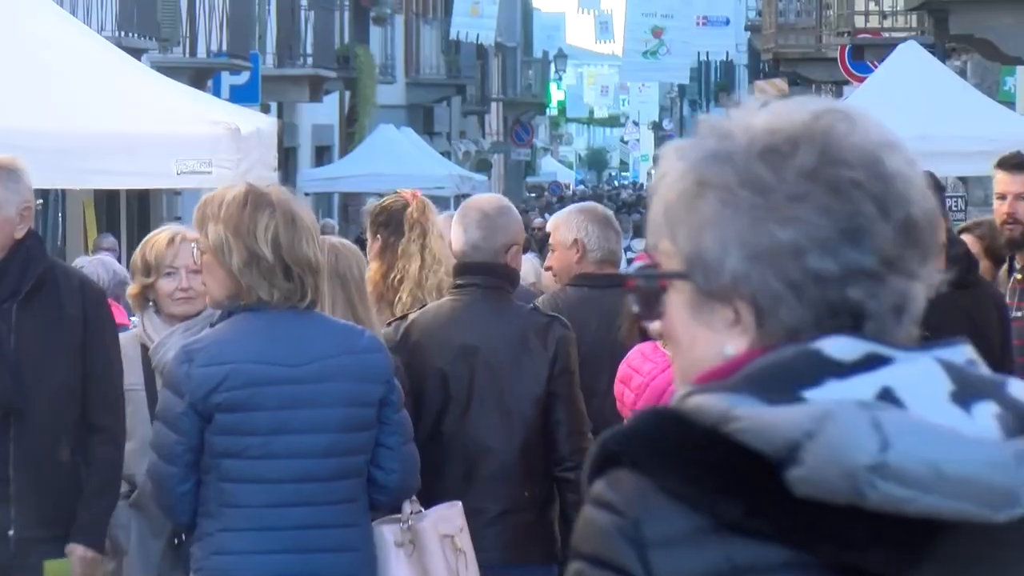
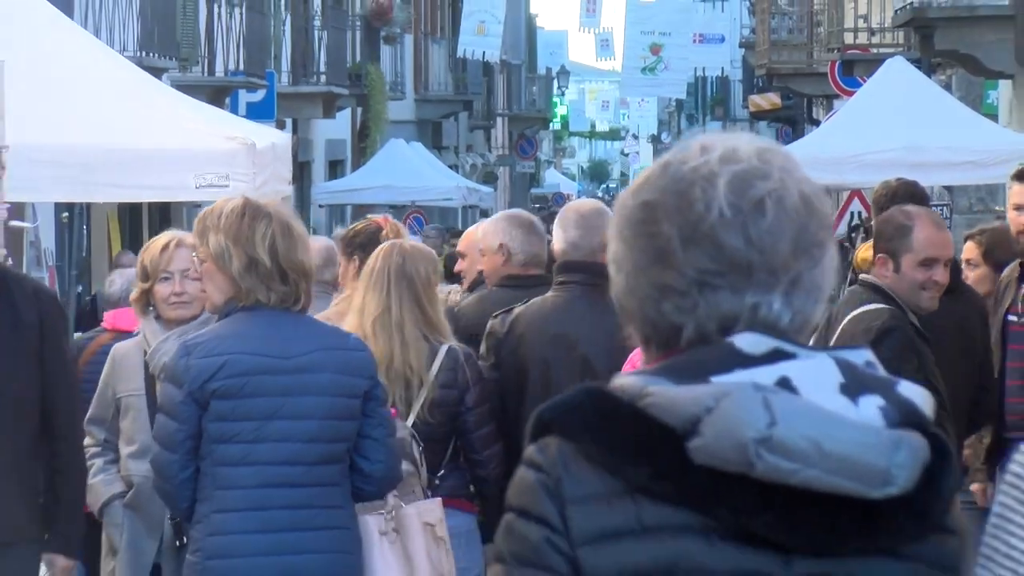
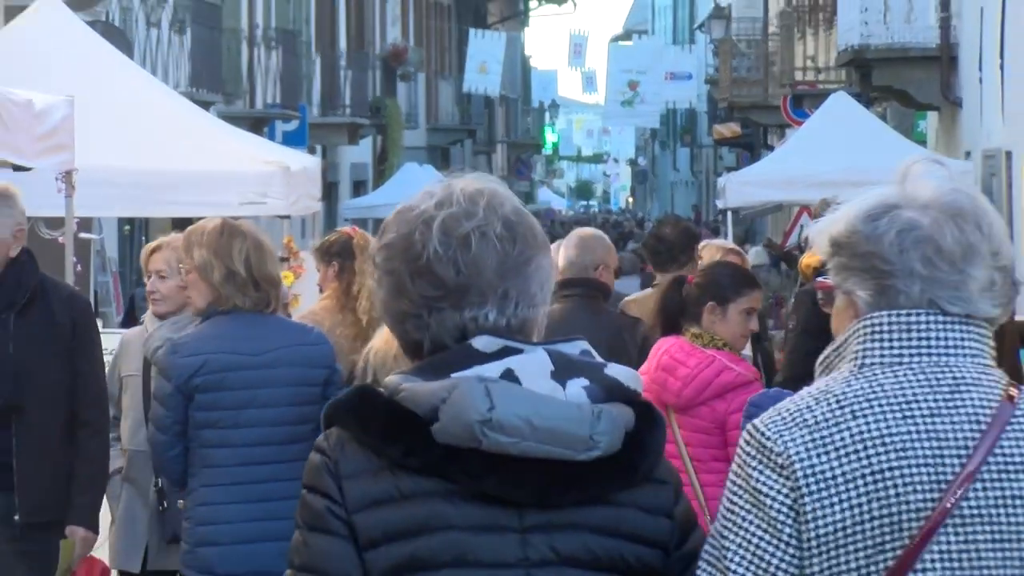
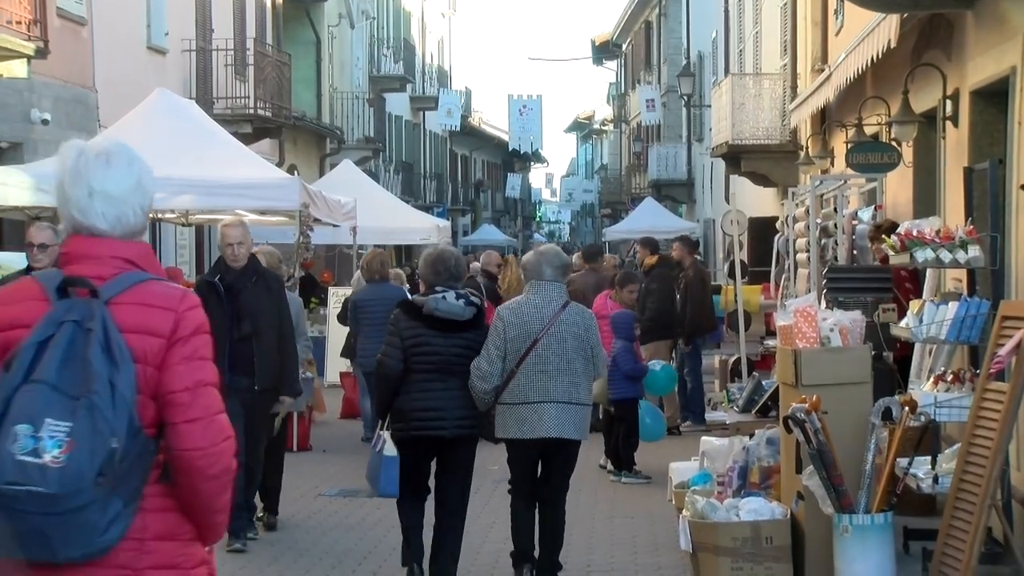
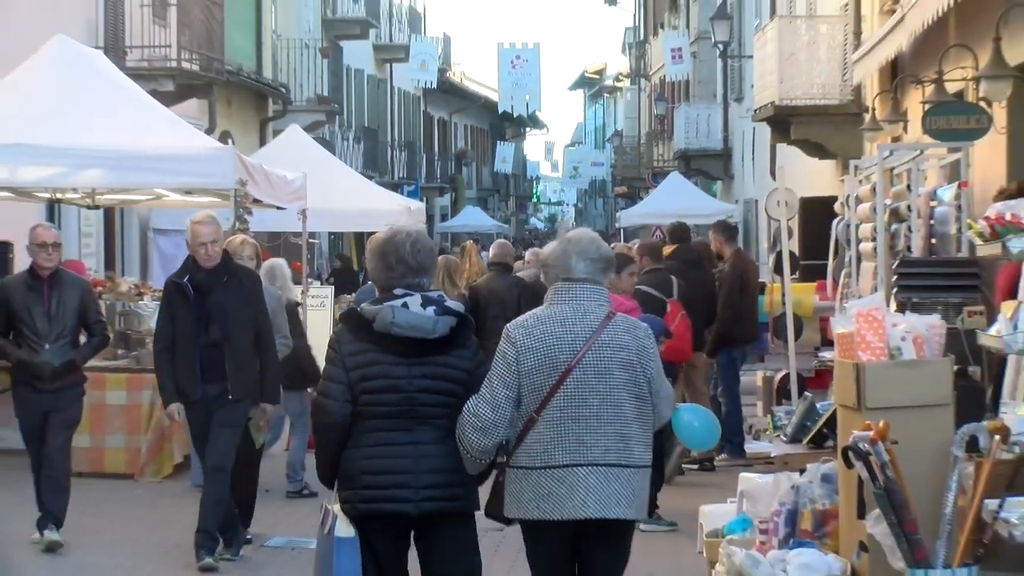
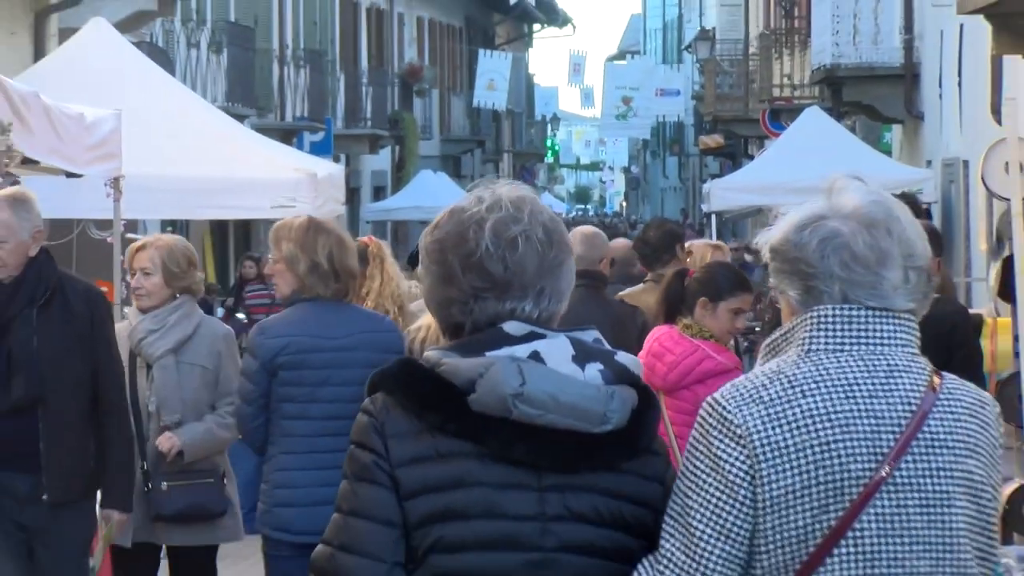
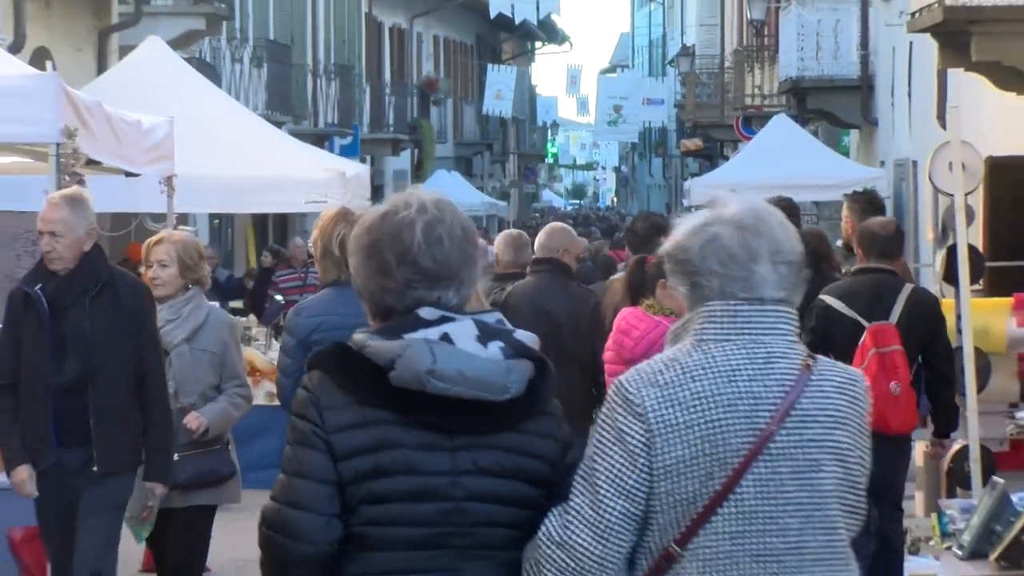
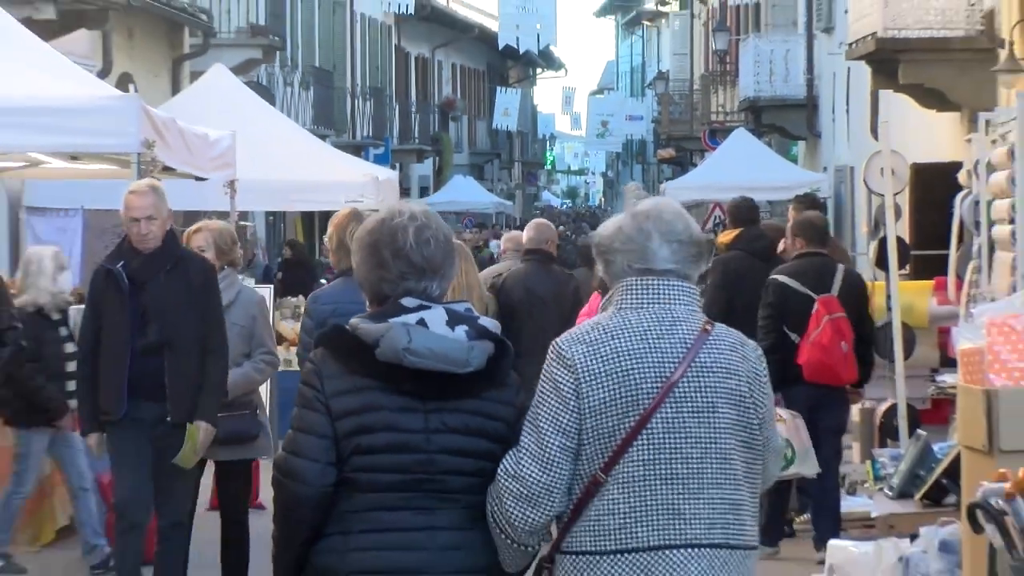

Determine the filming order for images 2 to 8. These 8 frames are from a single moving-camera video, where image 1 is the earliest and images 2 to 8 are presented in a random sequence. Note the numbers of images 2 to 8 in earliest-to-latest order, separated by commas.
2, 3, 6, 7, 8, 5, 4
